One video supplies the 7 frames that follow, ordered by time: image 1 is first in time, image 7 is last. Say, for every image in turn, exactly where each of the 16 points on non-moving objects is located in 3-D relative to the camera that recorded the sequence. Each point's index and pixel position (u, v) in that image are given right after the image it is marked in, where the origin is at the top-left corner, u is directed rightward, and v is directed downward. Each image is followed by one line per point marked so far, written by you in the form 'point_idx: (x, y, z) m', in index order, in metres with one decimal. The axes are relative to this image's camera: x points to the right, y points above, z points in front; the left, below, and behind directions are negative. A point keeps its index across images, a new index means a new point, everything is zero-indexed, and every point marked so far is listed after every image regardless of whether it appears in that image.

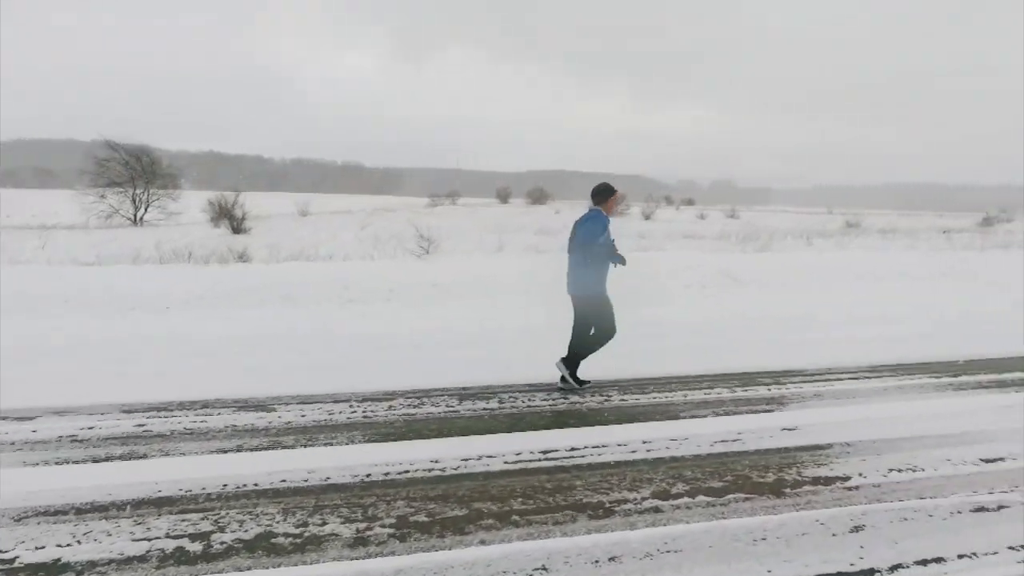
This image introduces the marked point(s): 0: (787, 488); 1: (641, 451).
0: (+1.2, -0.8, +2.7) m
1: (+0.6, -0.8, +3.0) m
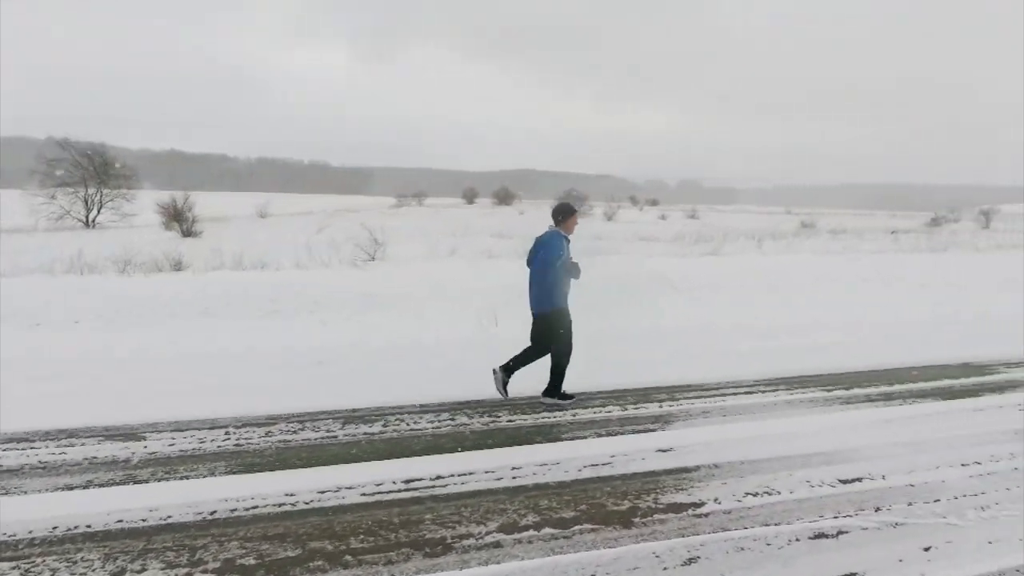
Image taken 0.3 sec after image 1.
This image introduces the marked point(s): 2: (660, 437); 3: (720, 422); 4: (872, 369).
0: (+0.5, -1.0, +2.7) m
1: (0.0, -0.9, +3.0) m
2: (+0.8, -0.8, +3.5) m
3: (+1.3, -0.8, +3.8) m
4: (+3.0, -0.7, +5.2) m
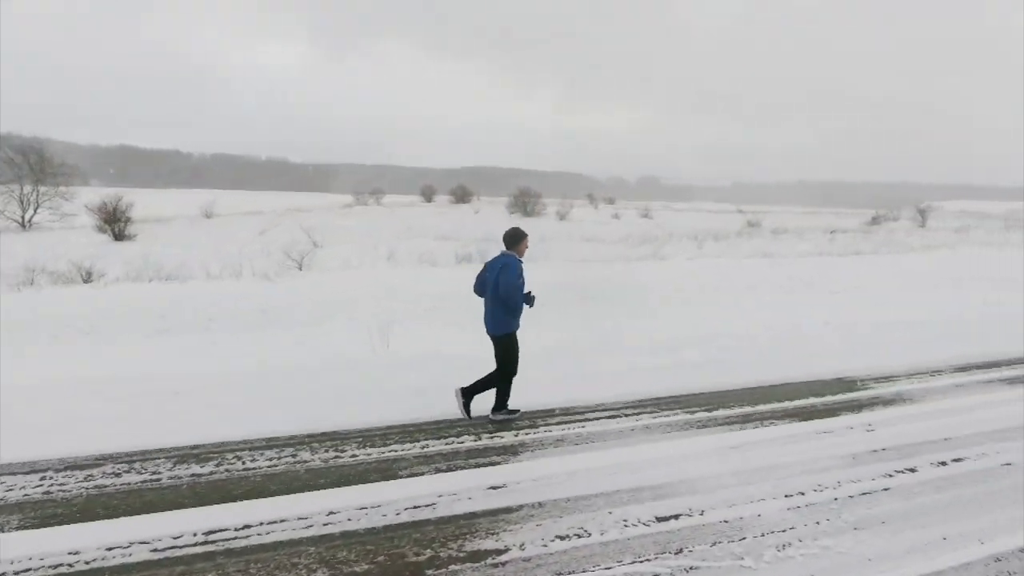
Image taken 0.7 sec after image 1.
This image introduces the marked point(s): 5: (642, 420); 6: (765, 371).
0: (-0.3, -1.1, +2.6) m
1: (-0.9, -1.1, +2.9) m
2: (-0.1, -1.0, +3.5) m
3: (+0.3, -1.0, +3.8) m
4: (+2.0, -0.8, +5.2) m
5: (+0.9, -0.9, +4.3) m
6: (+2.4, -0.8, +5.9) m
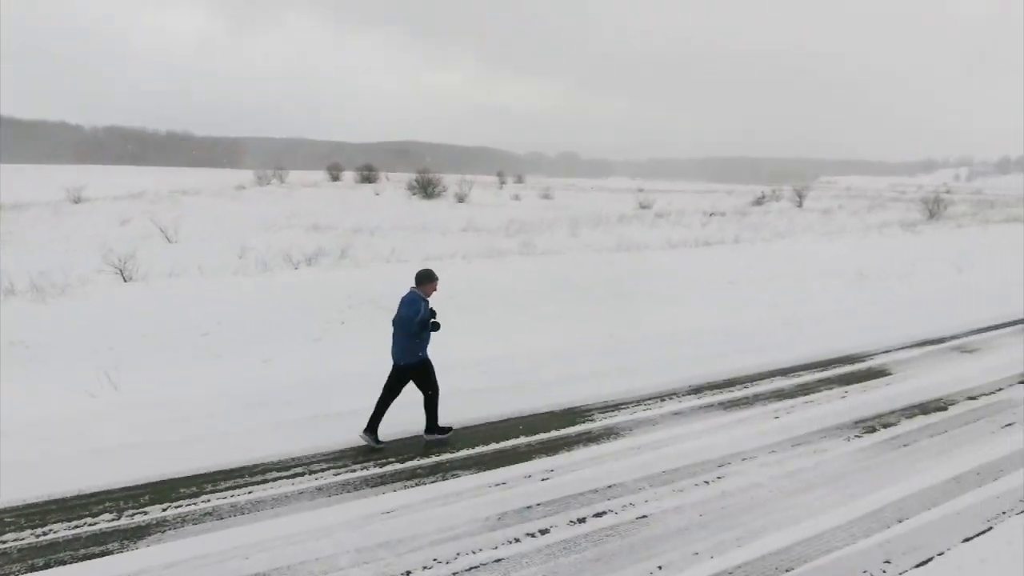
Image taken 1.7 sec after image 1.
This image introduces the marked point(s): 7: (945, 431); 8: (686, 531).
0: (-2.3, -1.6, +2.3) m
1: (-2.9, -1.5, +2.6) m
2: (-2.1, -1.4, +3.2) m
3: (-1.7, -1.4, +3.6) m
4: (-0.3, -1.1, +5.2) m
5: (-1.3, -1.3, +4.2) m
6: (0.0, -1.1, +5.9) m
7: (+3.4, -1.1, +5.0) m
8: (+1.0, -1.4, +3.6) m
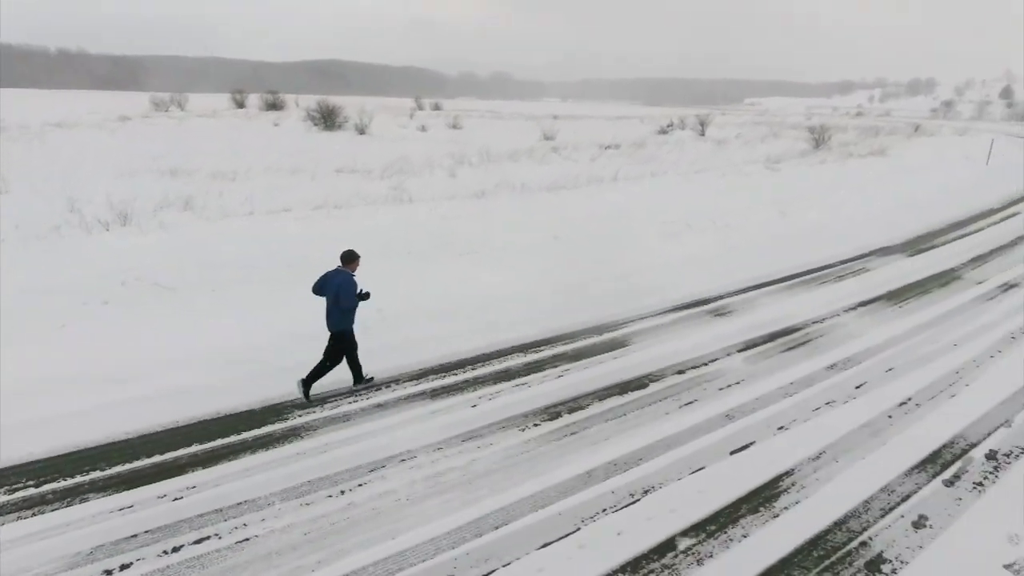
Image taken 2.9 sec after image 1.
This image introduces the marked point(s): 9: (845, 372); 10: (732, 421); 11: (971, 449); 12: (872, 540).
0: (-4.5, -2.0, +2.1) m
1: (-5.1, -1.9, +2.3) m
2: (-4.4, -1.7, +3.0) m
3: (-4.1, -1.6, +3.4) m
4: (-2.8, -1.1, +5.1) m
5: (-3.7, -1.4, +4.0) m
6: (-2.6, -1.0, +5.8) m
7: (+0.9, -1.1, +5.2) m
8: (-1.4, -1.5, +3.6) m
9: (+3.2, -0.8, +6.1) m
10: (+1.8, -1.1, +5.2) m
11: (+3.5, -1.2, +4.8) m
12: (+2.2, -1.5, +3.8) m
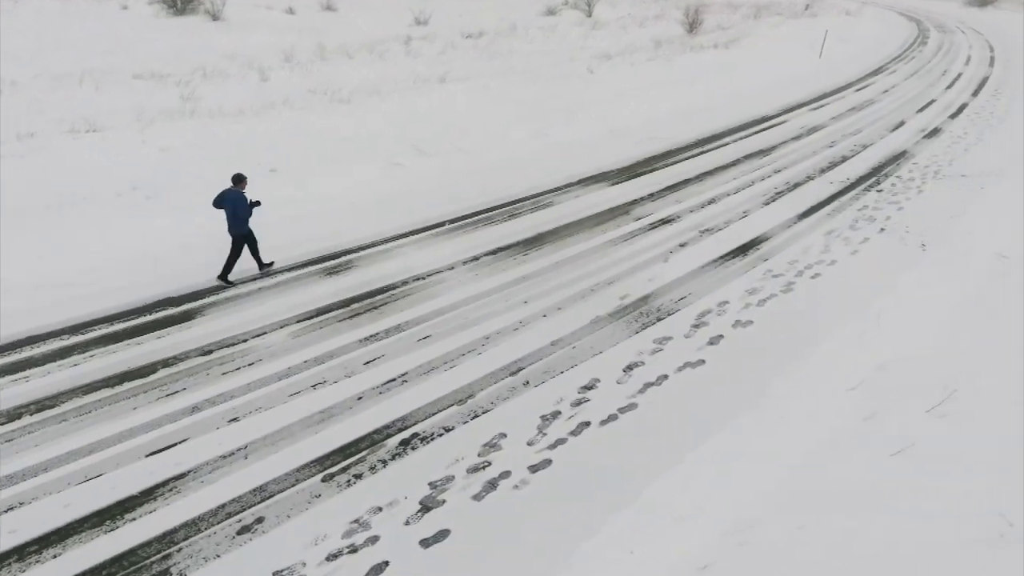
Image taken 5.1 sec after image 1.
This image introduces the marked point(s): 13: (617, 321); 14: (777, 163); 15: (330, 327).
0: (-8.7, -2.8, +2.0) m
1: (-9.3, -2.7, +2.1) m
2: (-8.7, -2.3, +2.8) m
3: (-8.4, -2.2, +3.2) m
4: (-7.3, -1.3, +4.9) m
5: (-8.0, -1.8, +3.8) m
6: (-7.1, -1.0, +5.6) m
7: (-3.6, -1.1, +5.3) m
8: (-5.7, -1.9, +3.7) m
9: (-1.4, -0.6, +6.2) m
10: (-2.7, -1.1, +5.3) m
11: (-1.0, -1.2, +5.1) m
12: (-2.2, -1.7, +4.1) m
13: (+1.1, -0.4, +6.7) m
14: (+5.0, +2.3, +11.8) m
15: (-1.9, -0.4, +6.5) m
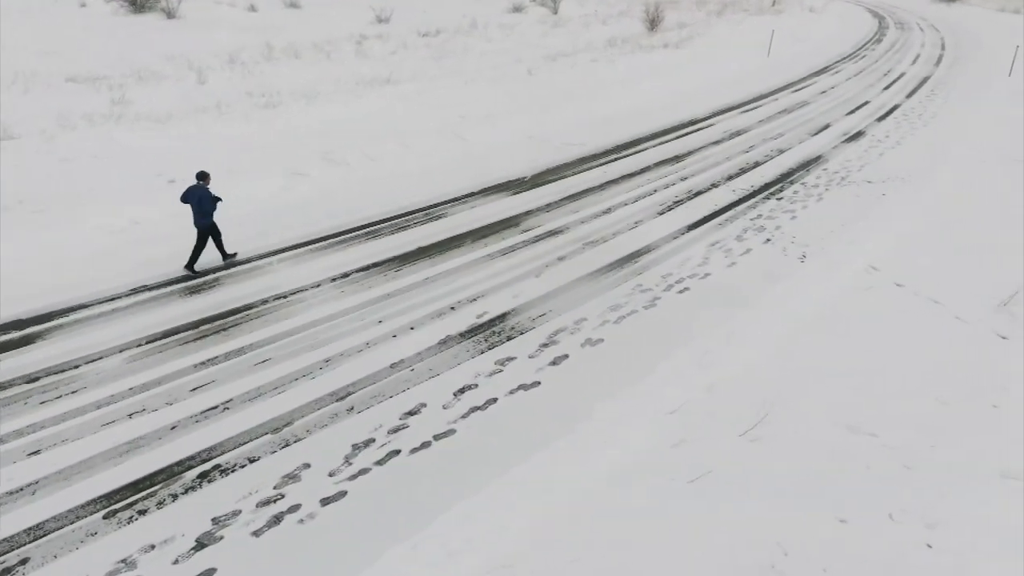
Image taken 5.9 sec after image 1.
0: (-10.2, -3.1, +1.8) m
1: (-10.8, -3.1, +1.9) m
2: (-10.2, -2.7, +2.7) m
3: (-9.9, -2.5, +3.0) m
4: (-8.9, -1.6, +4.7) m
5: (-9.6, -2.1, +3.7) m
6: (-8.7, -1.3, +5.4) m
7: (-5.2, -1.3, +5.2) m
8: (-7.3, -2.2, +3.5) m
9: (-3.0, -0.8, +6.2) m
10: (-4.3, -1.3, +5.2) m
11: (-2.5, -1.4, +5.1) m
12: (-3.7, -2.0, +4.1) m
13: (-0.5, -0.6, +6.7) m
14: (+3.3, +2.2, +11.8) m
15: (-3.5, -0.6, +6.4) m
